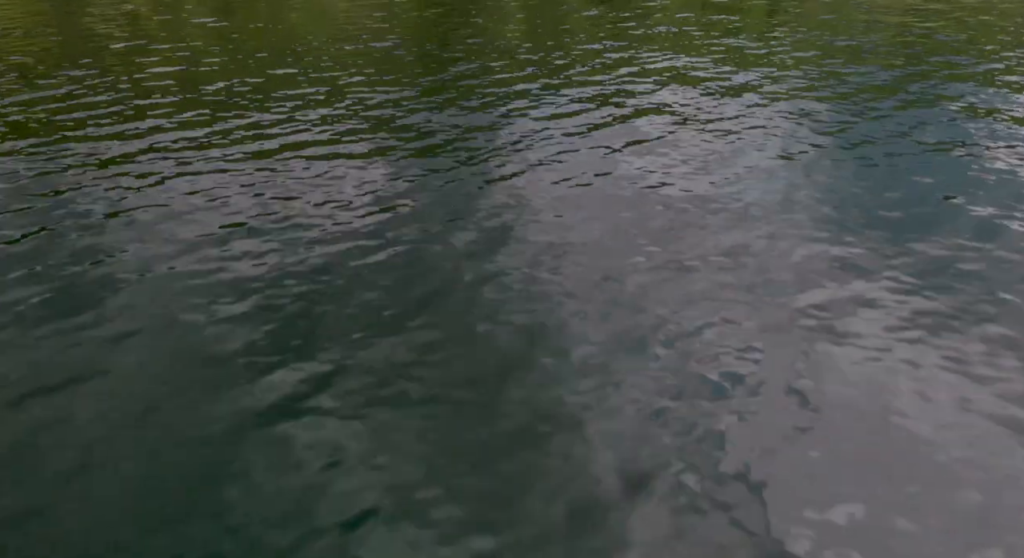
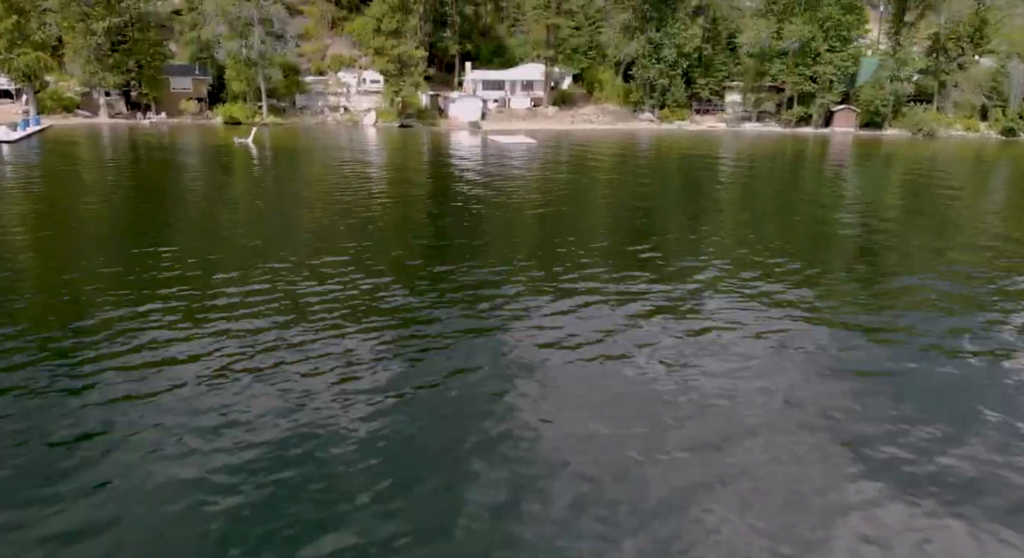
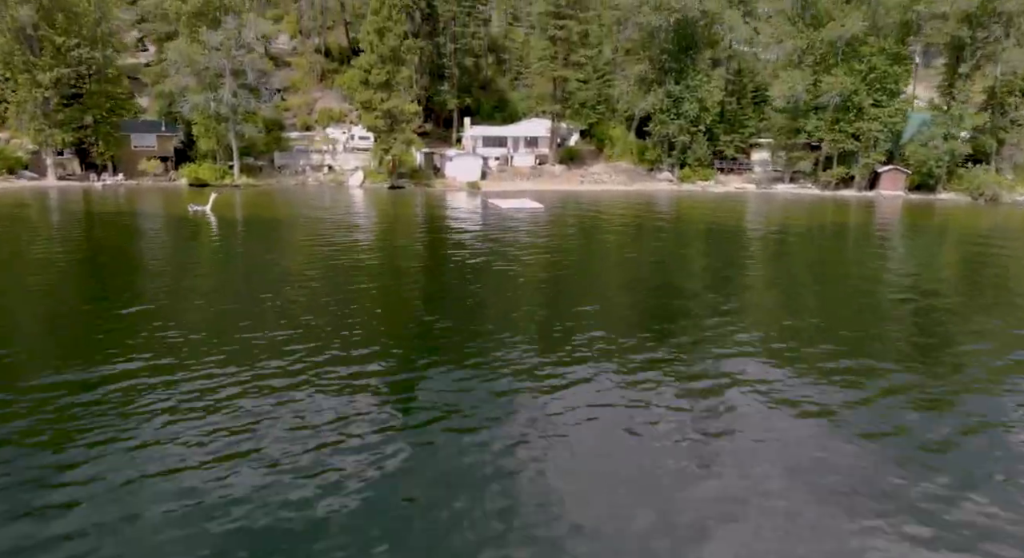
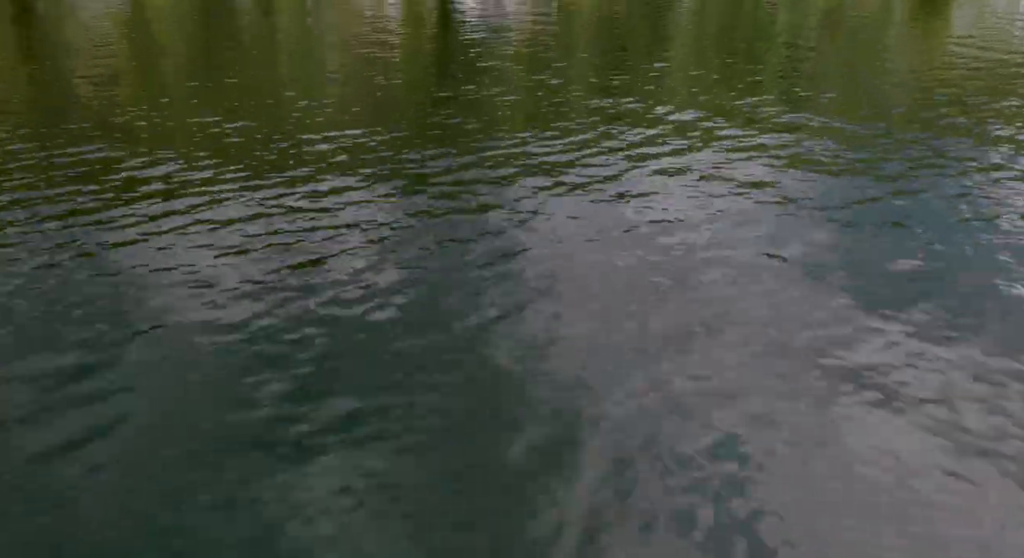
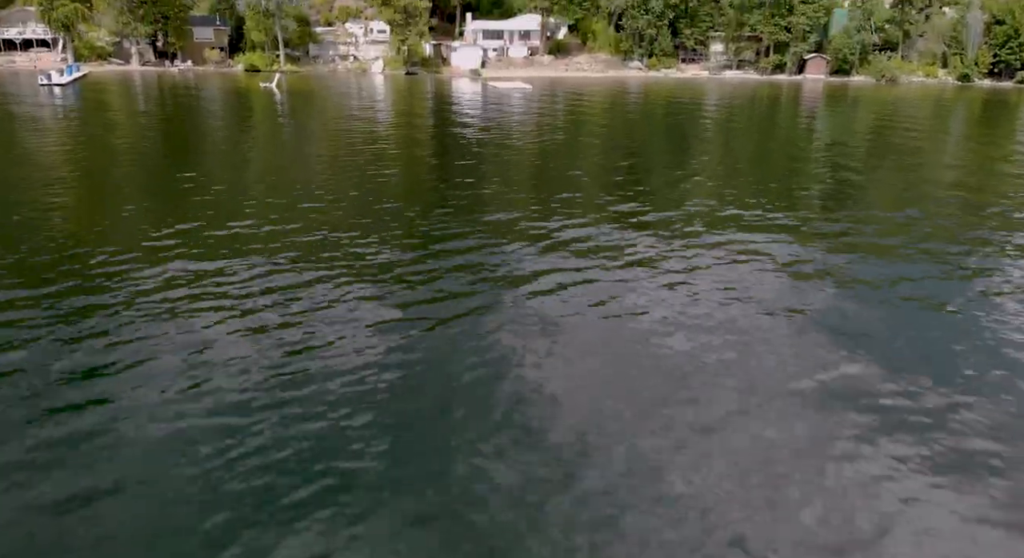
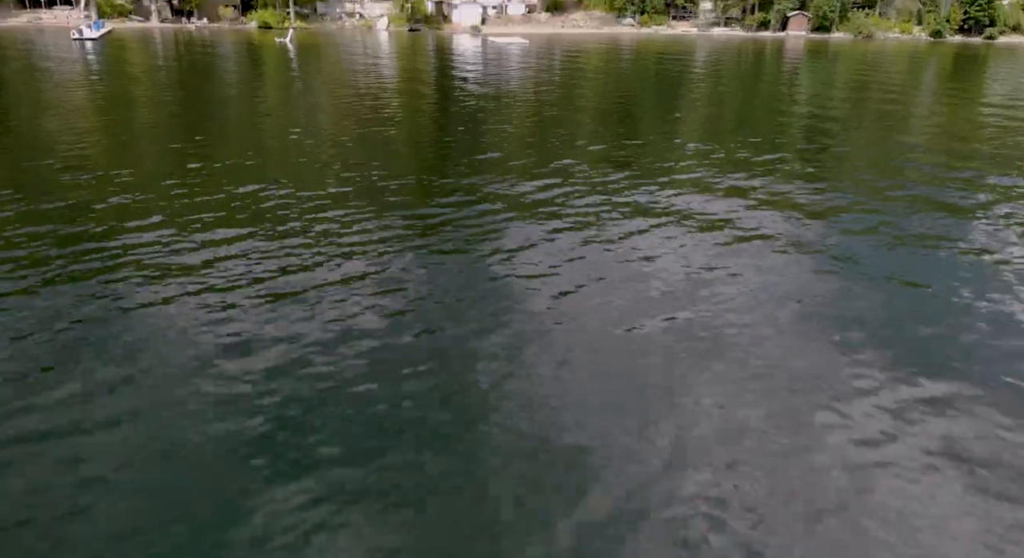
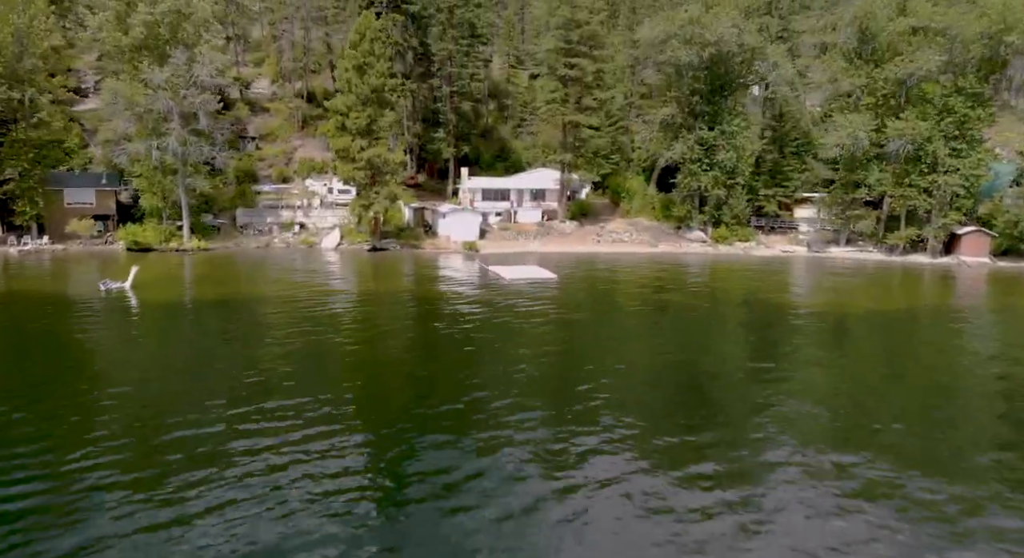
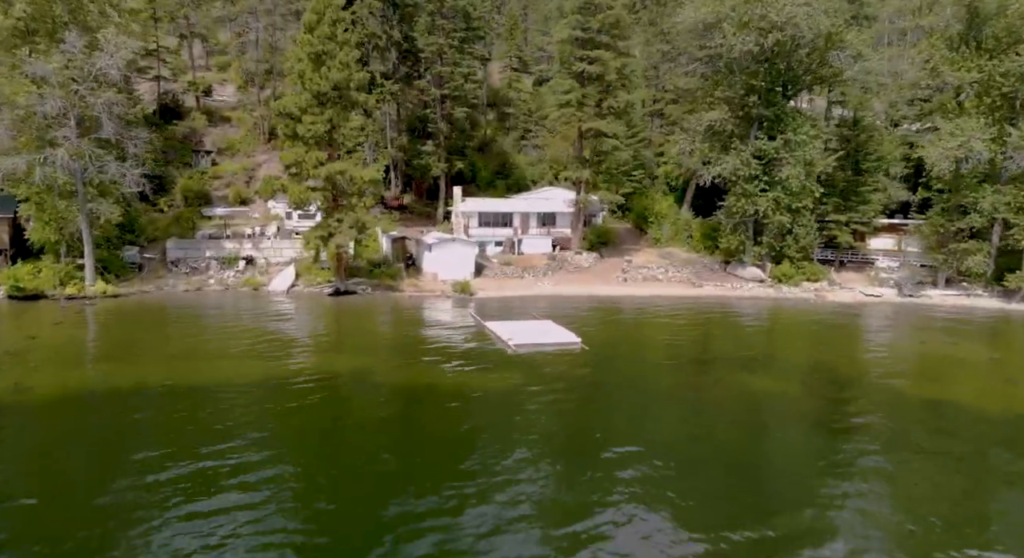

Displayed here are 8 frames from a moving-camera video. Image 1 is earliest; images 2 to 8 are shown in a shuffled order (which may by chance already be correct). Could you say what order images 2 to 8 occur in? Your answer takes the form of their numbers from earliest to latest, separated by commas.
4, 6, 5, 2, 3, 7, 8
